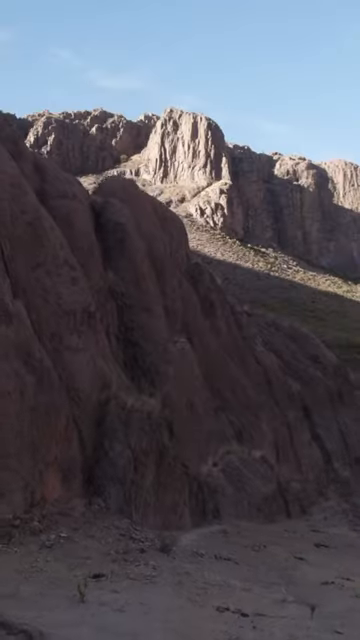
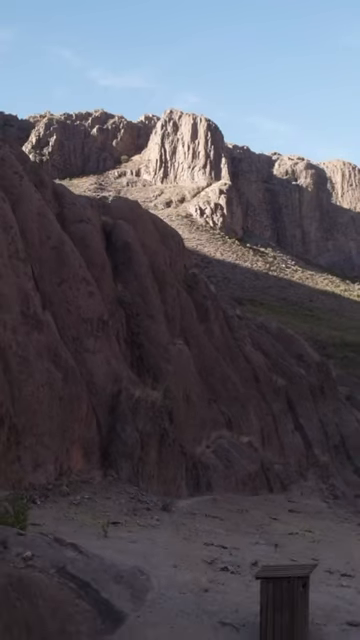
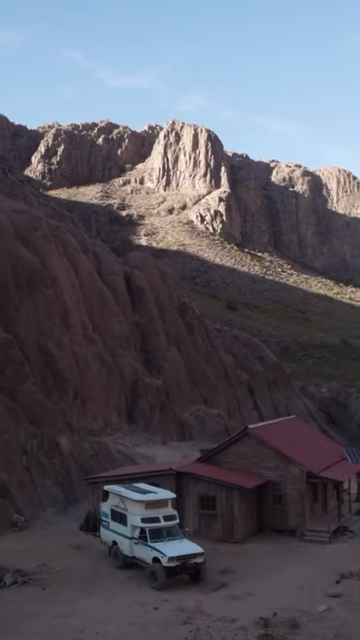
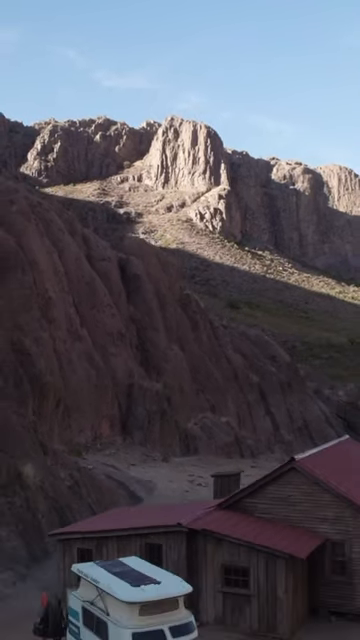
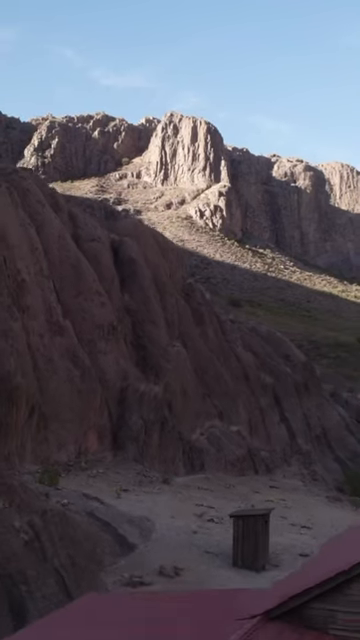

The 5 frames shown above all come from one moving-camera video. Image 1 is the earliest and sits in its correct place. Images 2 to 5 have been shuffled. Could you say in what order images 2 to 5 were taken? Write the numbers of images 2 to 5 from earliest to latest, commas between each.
2, 5, 4, 3
